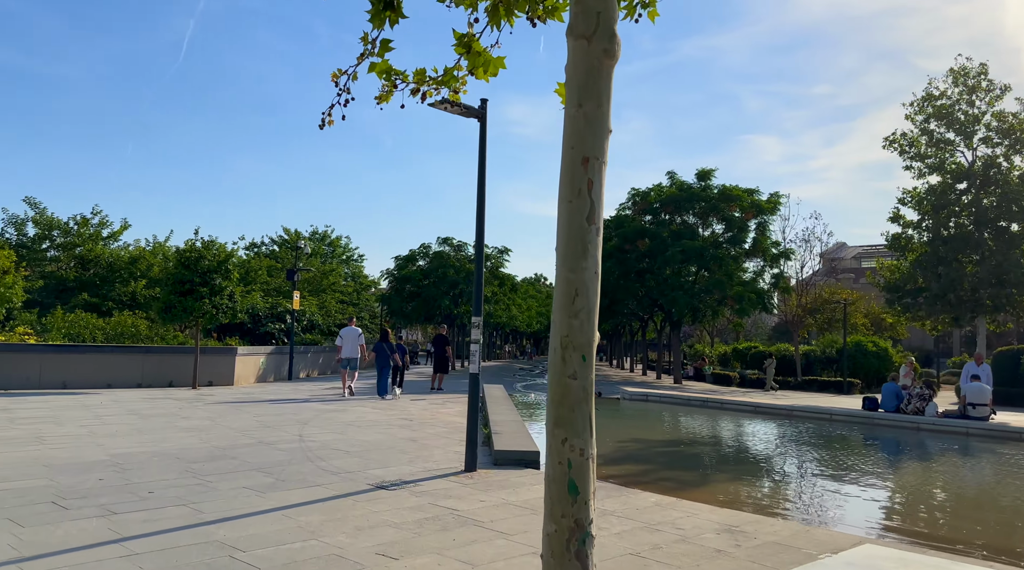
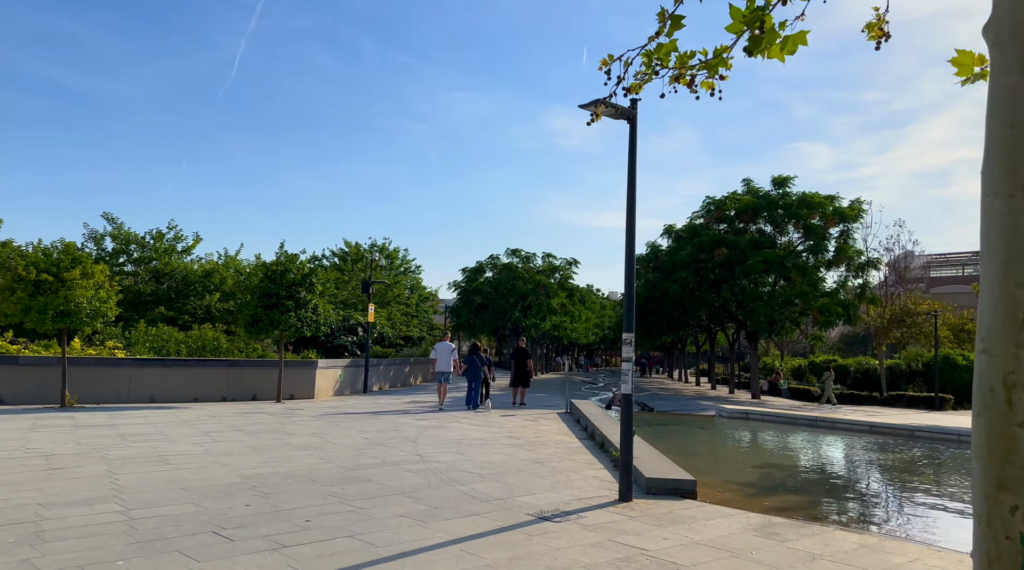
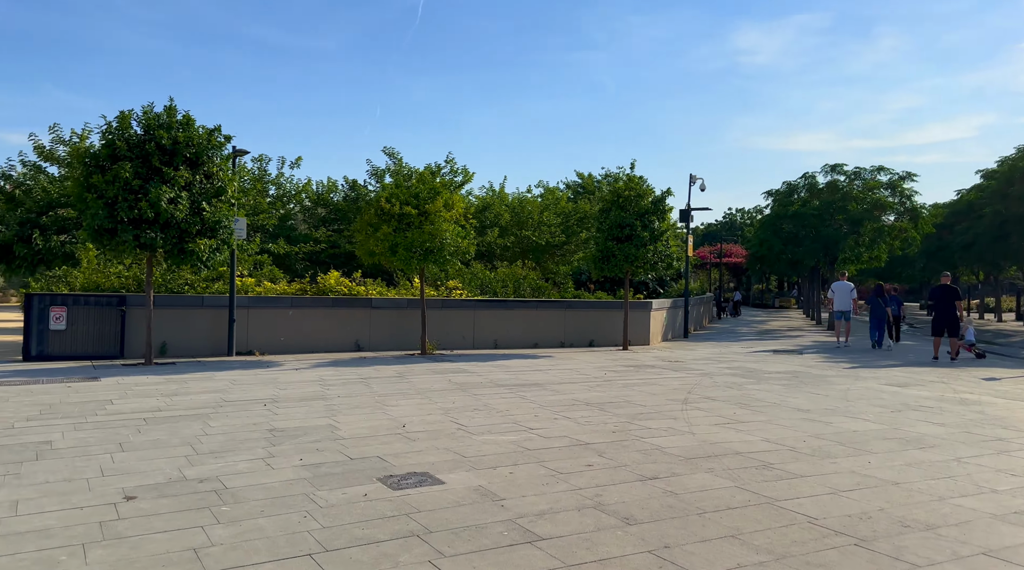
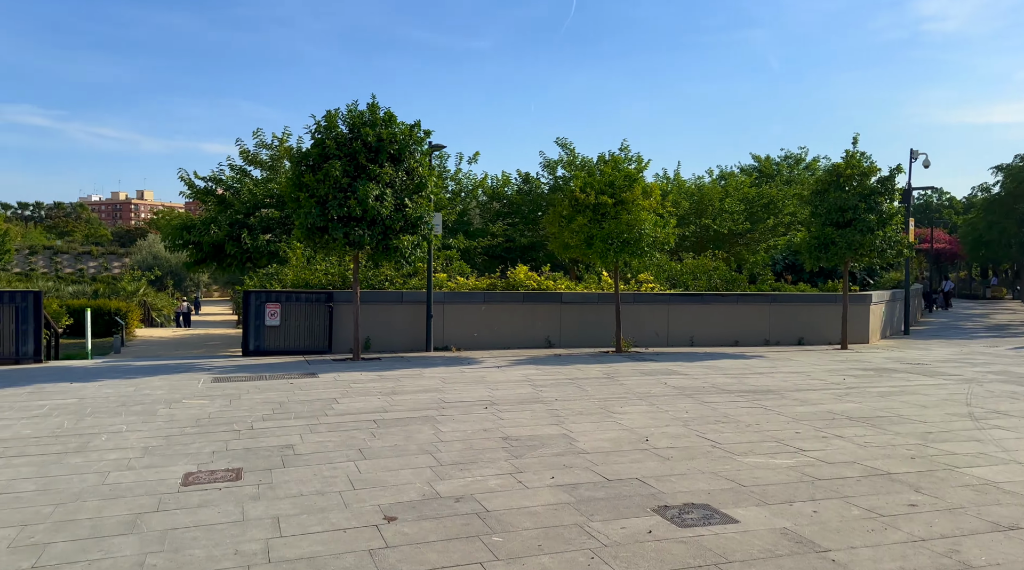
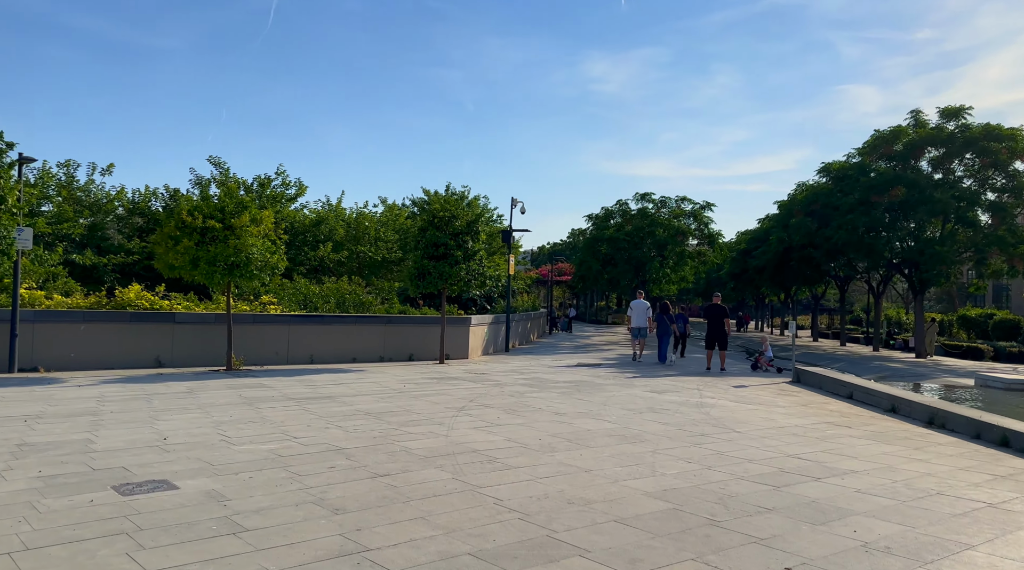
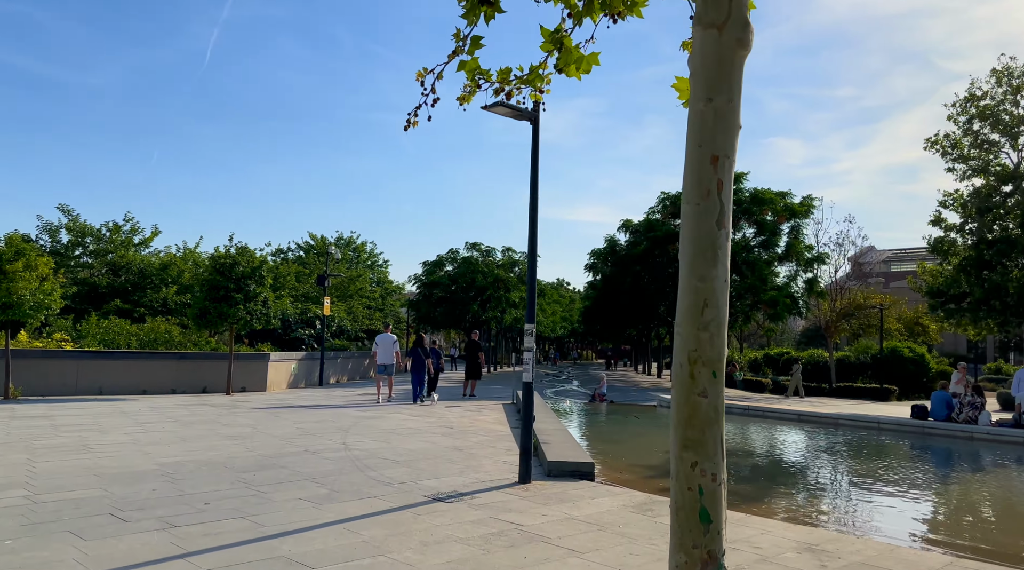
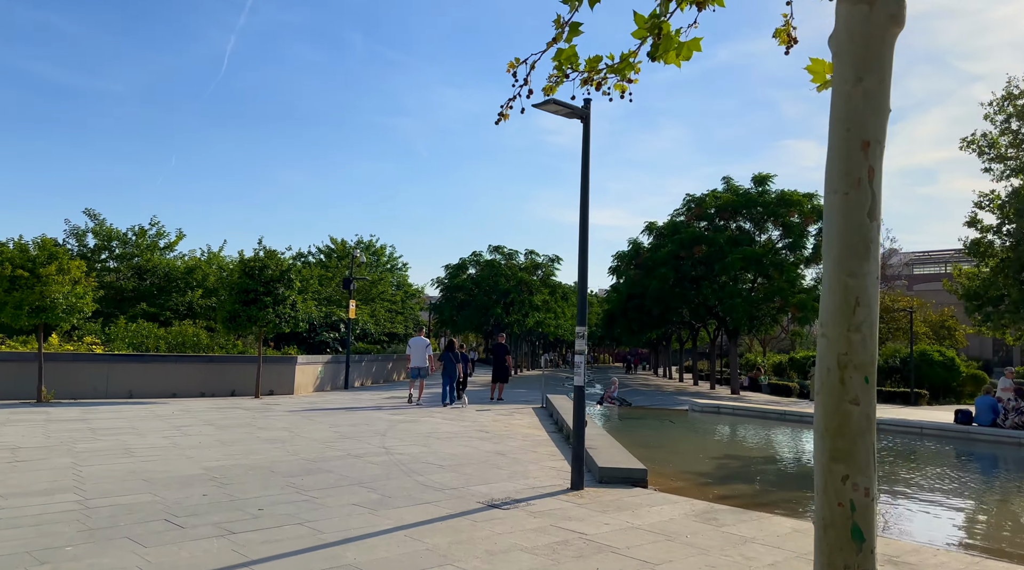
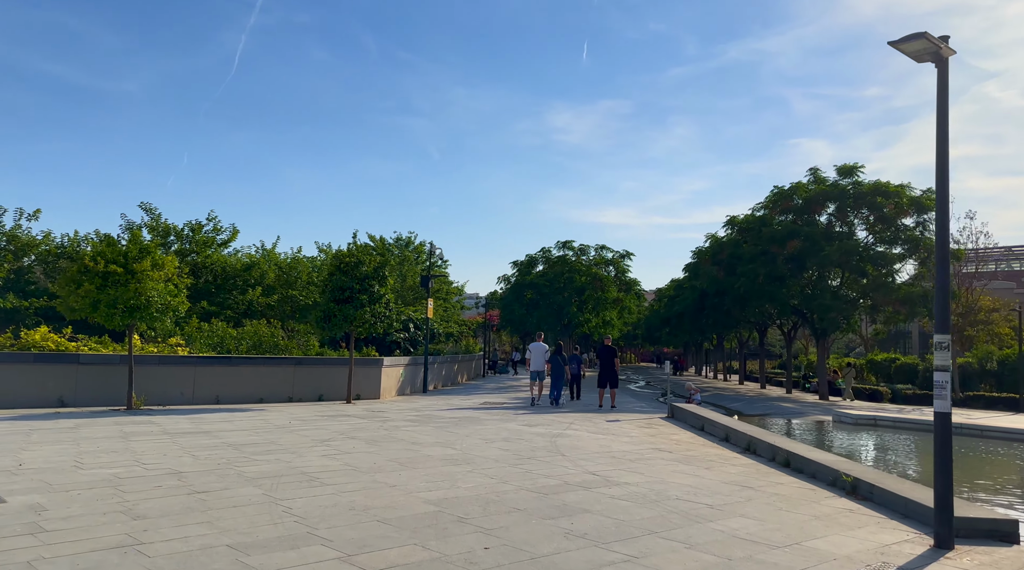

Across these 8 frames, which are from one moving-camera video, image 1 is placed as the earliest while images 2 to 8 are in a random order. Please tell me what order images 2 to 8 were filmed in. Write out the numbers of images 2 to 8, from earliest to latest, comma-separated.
6, 7, 2, 8, 5, 3, 4
